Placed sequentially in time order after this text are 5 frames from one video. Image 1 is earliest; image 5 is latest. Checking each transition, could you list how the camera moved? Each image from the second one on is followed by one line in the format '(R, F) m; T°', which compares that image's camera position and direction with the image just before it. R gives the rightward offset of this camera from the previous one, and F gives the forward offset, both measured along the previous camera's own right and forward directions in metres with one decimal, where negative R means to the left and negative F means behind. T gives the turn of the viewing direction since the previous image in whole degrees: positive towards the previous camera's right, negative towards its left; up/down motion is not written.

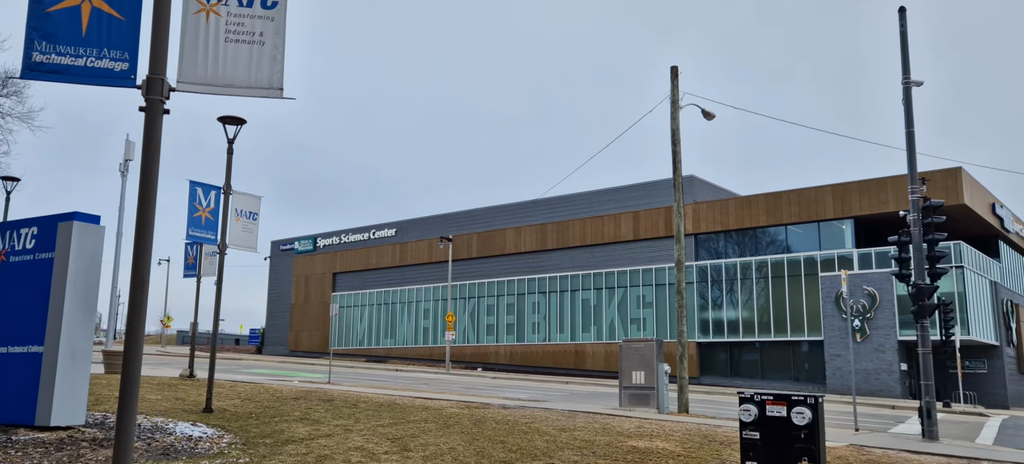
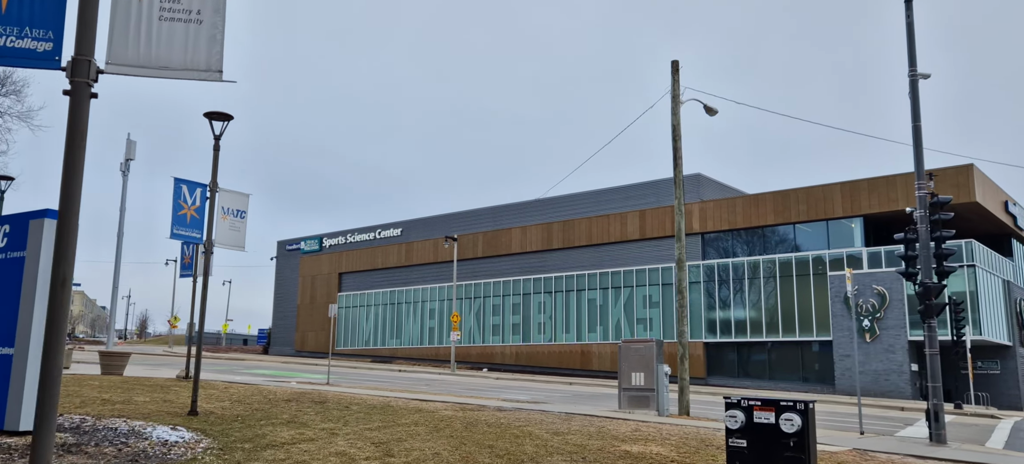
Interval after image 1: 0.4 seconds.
(+0.3, +0.4) m; -1°
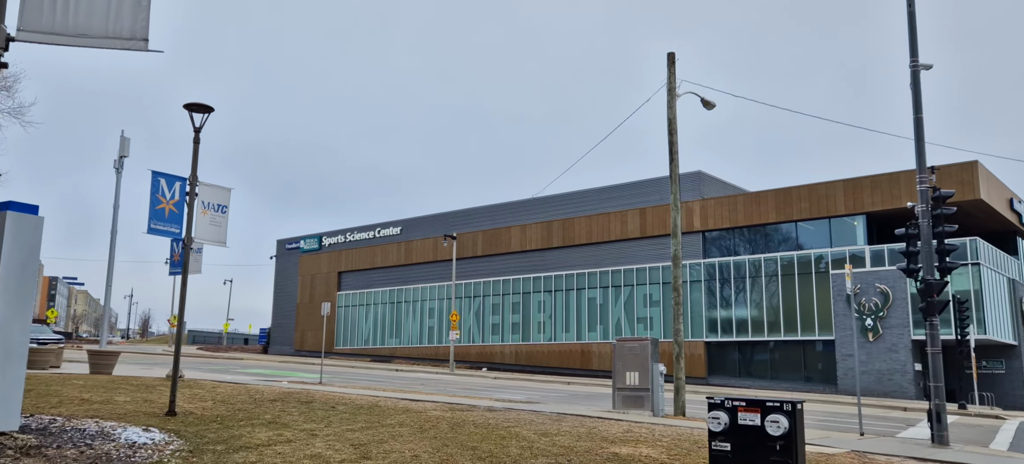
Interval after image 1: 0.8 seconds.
(+0.3, +0.4) m; 0°
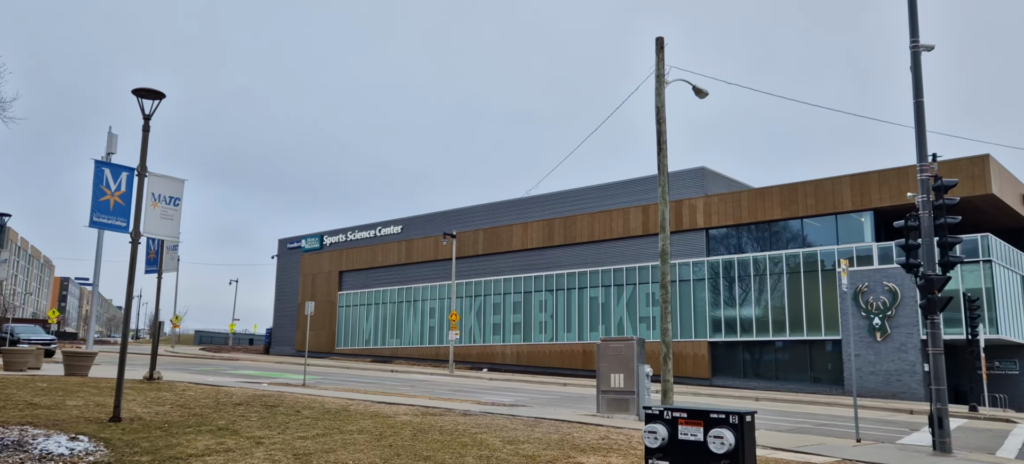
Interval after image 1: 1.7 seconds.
(+0.7, +0.9) m; -1°
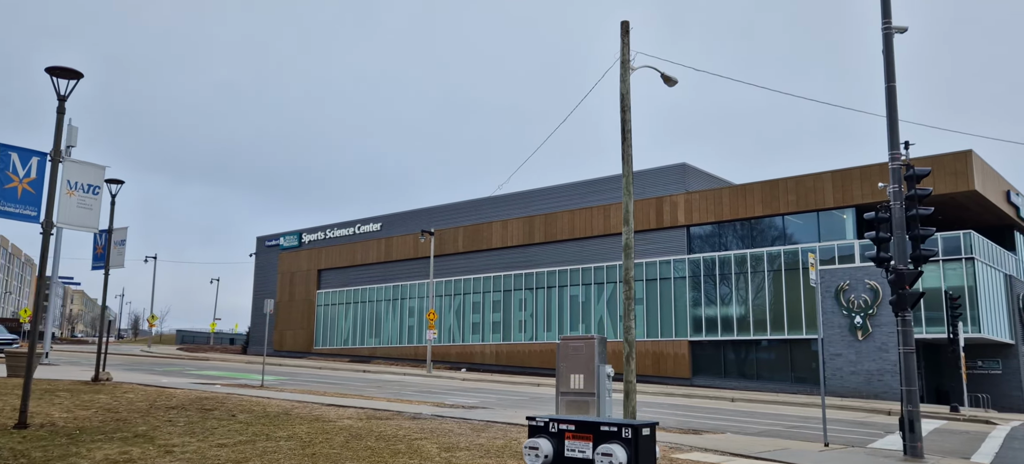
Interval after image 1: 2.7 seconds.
(+0.7, +0.8) m; +1°
